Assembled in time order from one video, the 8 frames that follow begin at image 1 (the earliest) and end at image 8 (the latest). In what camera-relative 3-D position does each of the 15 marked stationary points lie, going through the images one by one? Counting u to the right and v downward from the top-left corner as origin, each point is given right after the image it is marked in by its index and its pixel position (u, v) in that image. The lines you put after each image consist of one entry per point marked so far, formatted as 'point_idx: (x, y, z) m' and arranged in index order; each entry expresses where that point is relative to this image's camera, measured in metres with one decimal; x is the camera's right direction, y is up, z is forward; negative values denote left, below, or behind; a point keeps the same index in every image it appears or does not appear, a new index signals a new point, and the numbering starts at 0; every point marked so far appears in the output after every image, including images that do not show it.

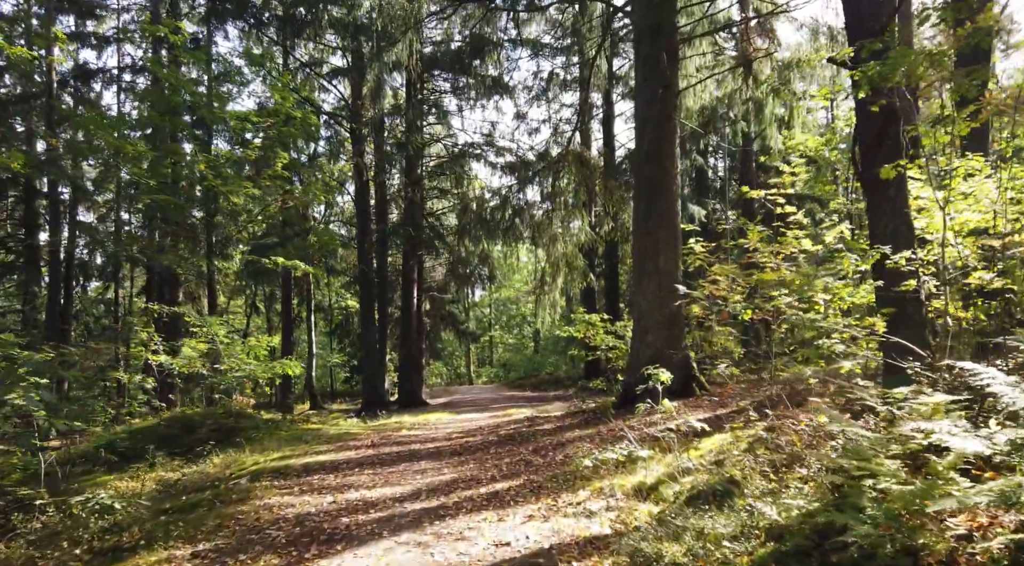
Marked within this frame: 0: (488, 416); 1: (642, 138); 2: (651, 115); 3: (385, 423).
0: (-0.4, -2.4, +15.1) m
1: (+2.0, +2.2, +12.3) m
2: (+2.1, +2.5, +12.1) m
3: (-2.1, -2.4, +14.4) m
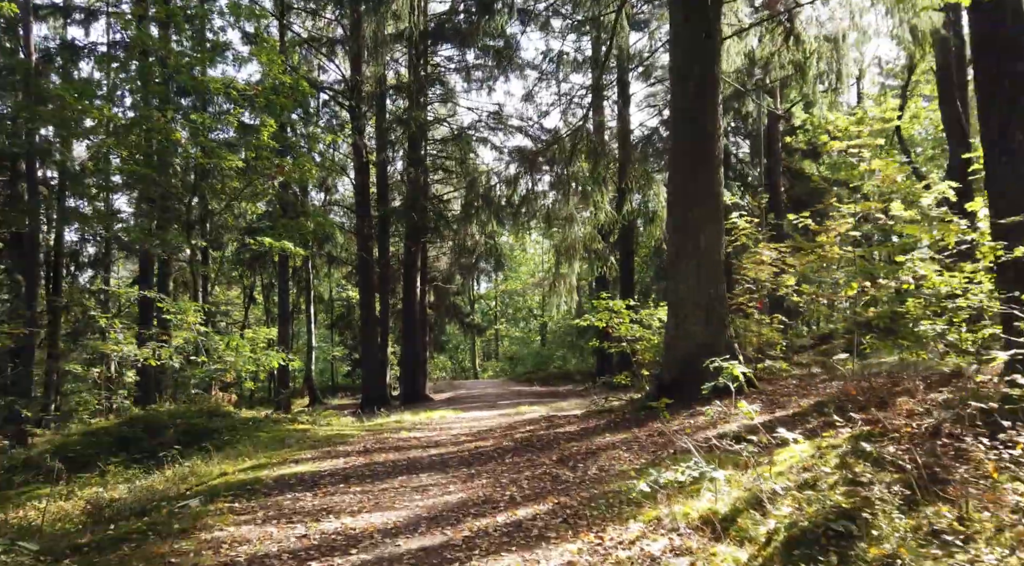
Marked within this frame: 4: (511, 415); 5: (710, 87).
0: (-0.2, -2.1, +13.7) m
1: (+2.2, +2.4, +10.8) m
2: (+2.3, +2.7, +10.7) m
3: (-1.9, -2.1, +13.0) m
4: (0.0, -2.1, +13.3) m
5: (+2.6, +2.5, +10.7) m
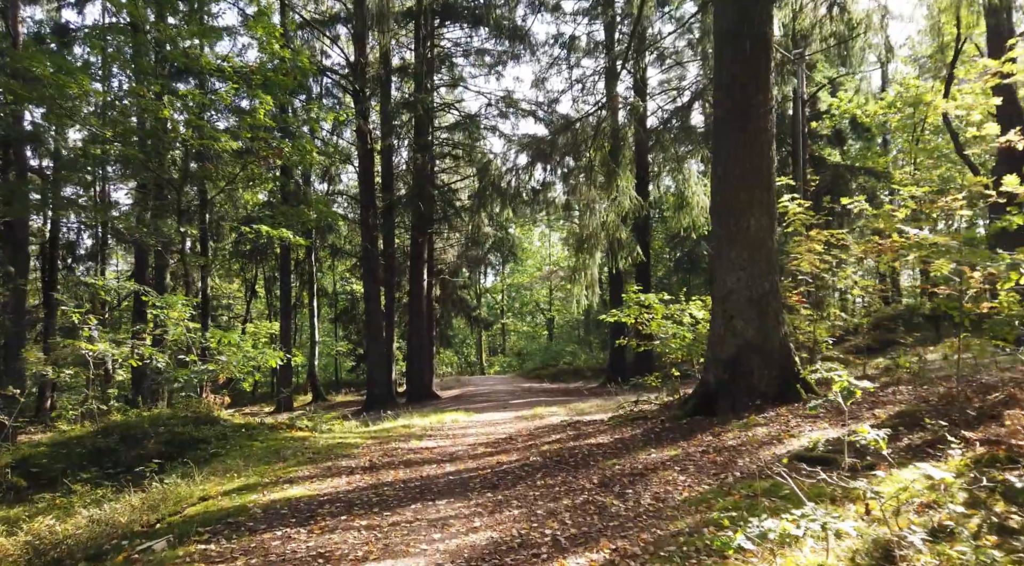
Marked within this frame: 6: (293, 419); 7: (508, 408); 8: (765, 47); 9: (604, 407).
0: (0.0, -2.0, +12.7) m
1: (+2.4, +2.5, +9.7) m
2: (+2.5, +2.8, +9.6) m
3: (-1.7, -2.0, +12.0) m
4: (+0.3, -2.0, +12.2) m
5: (+2.8, +2.6, +9.6) m
6: (-3.4, -2.1, +13.0) m
7: (-0.1, -2.3, +15.3) m
8: (+2.8, +2.7, +9.6) m
9: (+1.4, -1.9, +12.9) m
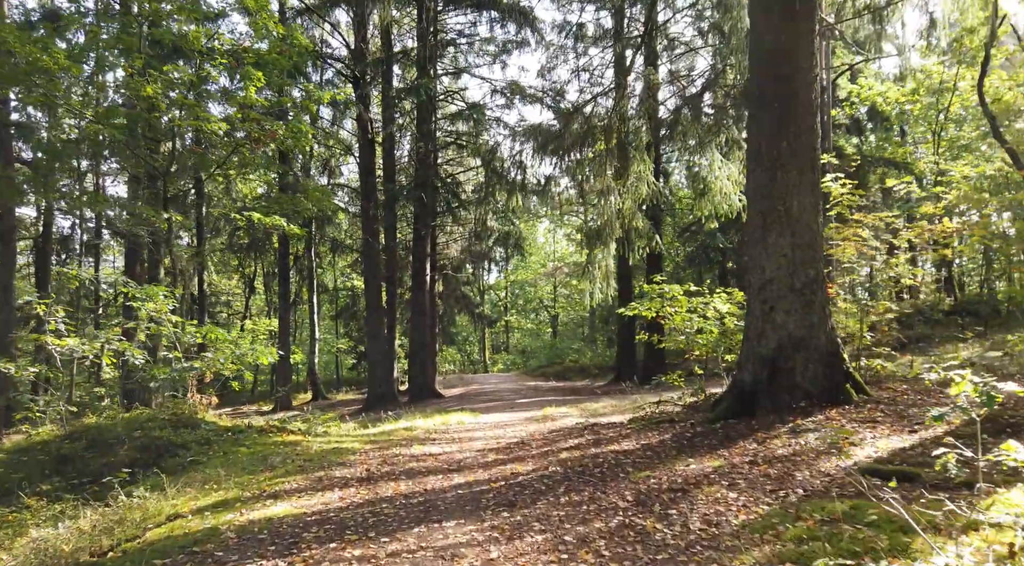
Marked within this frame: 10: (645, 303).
0: (+0.2, -1.9, +11.9) m
1: (+2.5, +2.6, +8.9) m
2: (+2.7, +2.9, +8.8) m
3: (-1.6, -1.9, +11.1) m
4: (+0.4, -1.8, +11.4) m
5: (+2.9, +2.7, +8.8) m
6: (-3.2, -2.0, +12.2) m
7: (+0.1, -2.1, +14.5) m
8: (+3.0, +2.8, +8.8) m
9: (+1.5, -1.8, +12.0) m
10: (+1.6, -0.3, +10.0) m
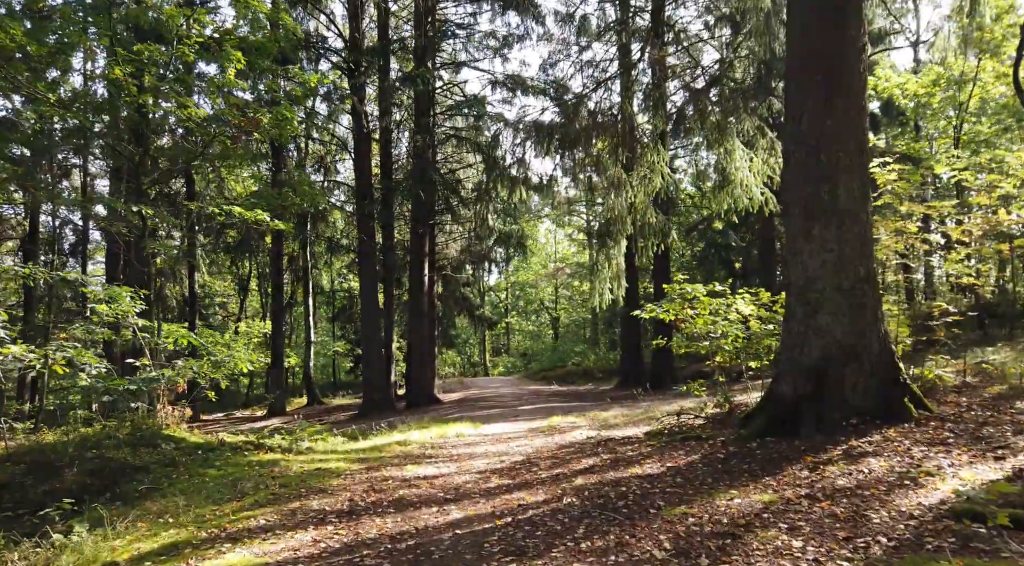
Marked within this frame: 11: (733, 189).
0: (+0.2, -1.9, +11.0) m
1: (+2.6, +2.6, +8.0) m
2: (+2.7, +2.9, +7.9) m
3: (-1.5, -1.9, +10.2) m
4: (+0.4, -1.8, +10.5) m
5: (+3.0, +2.7, +7.9) m
6: (-3.2, -2.0, +11.3) m
7: (+0.1, -2.2, +13.6) m
8: (+3.0, +2.8, +7.9) m
9: (+1.6, -1.8, +11.1) m
10: (+1.6, -0.3, +9.1) m
11: (+2.9, +1.2, +11.0) m
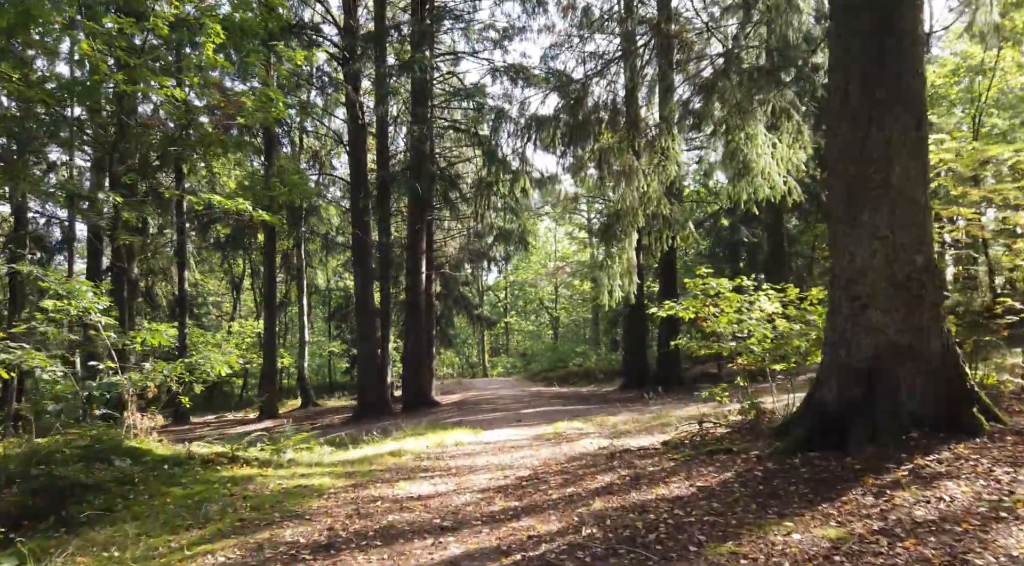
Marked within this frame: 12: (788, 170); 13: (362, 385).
0: (+0.3, -1.9, +10.2) m
1: (+2.6, +2.6, +7.2) m
2: (+2.8, +3.0, +7.1) m
3: (-1.5, -1.9, +9.4) m
4: (+0.5, -1.8, +9.7) m
5: (+3.0, +2.7, +7.1) m
6: (-3.2, -2.0, +10.5) m
7: (+0.2, -2.1, +12.8) m
8: (+3.0, +2.9, +7.1) m
9: (+1.6, -1.7, +10.3) m
10: (+1.7, -0.2, +8.3) m
11: (+2.9, +1.3, +10.2) m
12: (+3.3, +1.4, +10.1) m
13: (-3.5, -2.4, +19.8) m
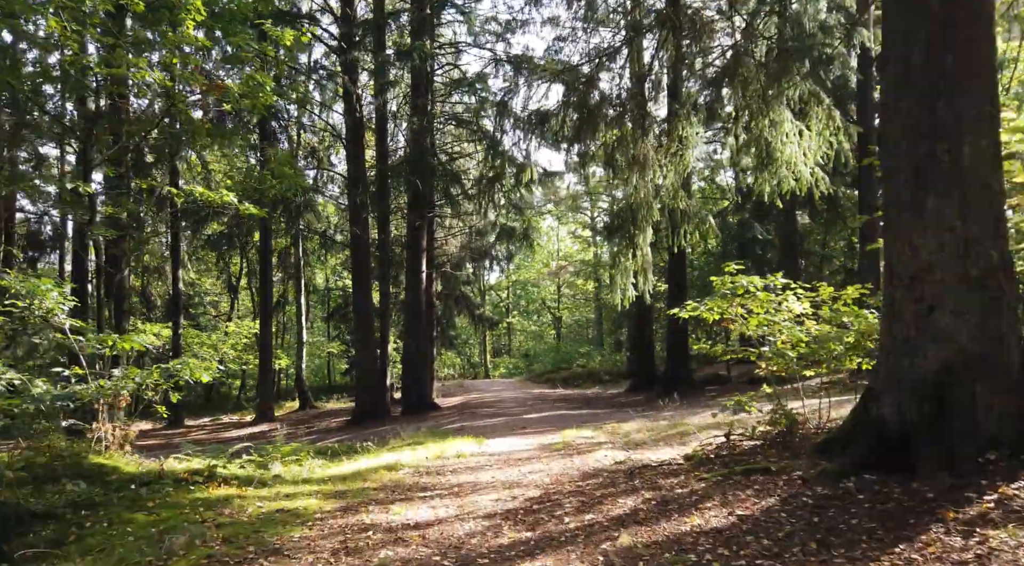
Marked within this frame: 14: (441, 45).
0: (+0.3, -1.8, +9.4) m
1: (+2.7, +2.7, +6.5) m
2: (+2.8, +3.0, +6.4) m
3: (-1.4, -1.9, +8.7) m
4: (+0.5, -1.8, +9.0) m
5: (+3.1, +2.7, +6.3) m
6: (-3.1, -1.9, +9.8) m
7: (+0.2, -2.1, +12.1) m
8: (+3.1, +2.9, +6.4) m
9: (+1.7, -1.7, +9.6) m
10: (+1.8, -0.2, +7.6) m
11: (+3.0, +1.3, +9.5) m
12: (+3.4, +1.4, +9.4) m
13: (-3.4, -2.4, +19.1) m
14: (-1.6, +5.5, +19.4) m
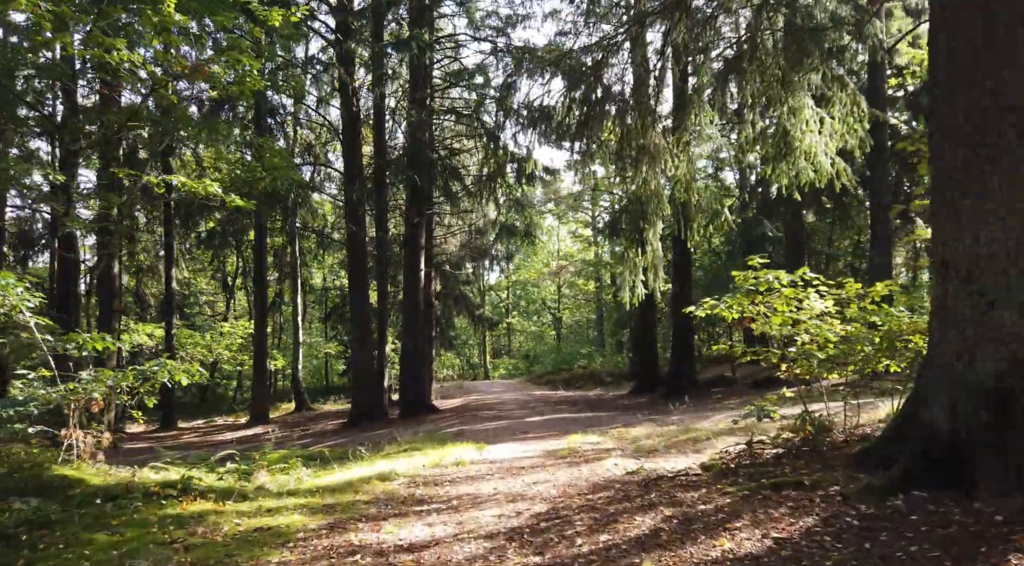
0: (+0.3, -1.8, +8.9) m
1: (+2.7, +2.7, +6.0) m
2: (+2.9, +3.0, +5.8) m
3: (-1.4, -1.8, +8.2) m
4: (+0.6, -1.7, +8.5) m
5: (+3.1, +2.8, +5.8) m
6: (-3.1, -1.9, +9.2) m
7: (+0.3, -2.1, +11.6) m
8: (+3.1, +2.9, +5.8) m
9: (+1.7, -1.7, +9.1) m
10: (+1.8, -0.2, +7.0) m
11: (+3.0, +1.3, +9.0) m
12: (+3.4, +1.4, +8.9) m
13: (-3.4, -2.3, +18.6) m
14: (-1.6, +5.5, +18.8) m
